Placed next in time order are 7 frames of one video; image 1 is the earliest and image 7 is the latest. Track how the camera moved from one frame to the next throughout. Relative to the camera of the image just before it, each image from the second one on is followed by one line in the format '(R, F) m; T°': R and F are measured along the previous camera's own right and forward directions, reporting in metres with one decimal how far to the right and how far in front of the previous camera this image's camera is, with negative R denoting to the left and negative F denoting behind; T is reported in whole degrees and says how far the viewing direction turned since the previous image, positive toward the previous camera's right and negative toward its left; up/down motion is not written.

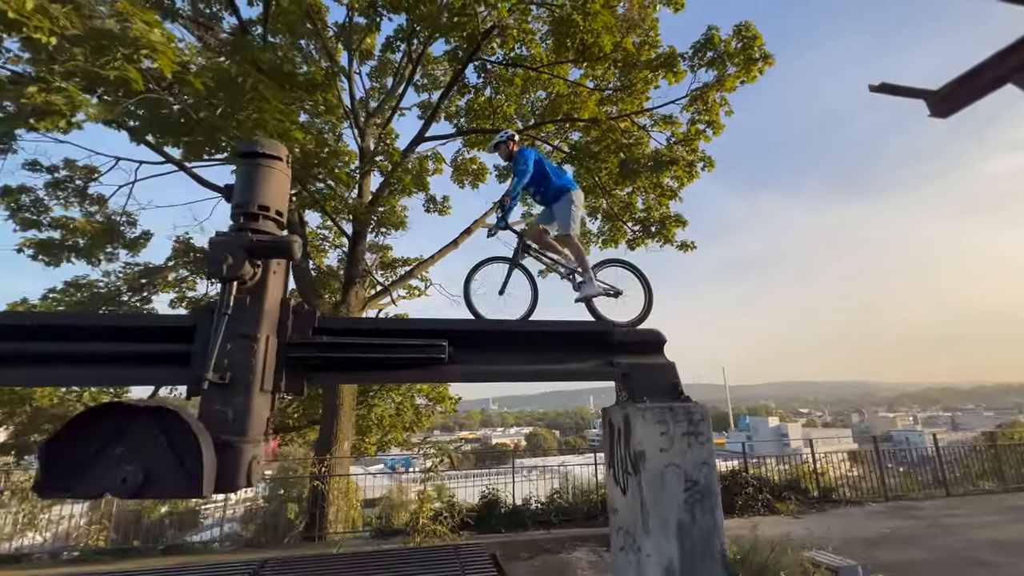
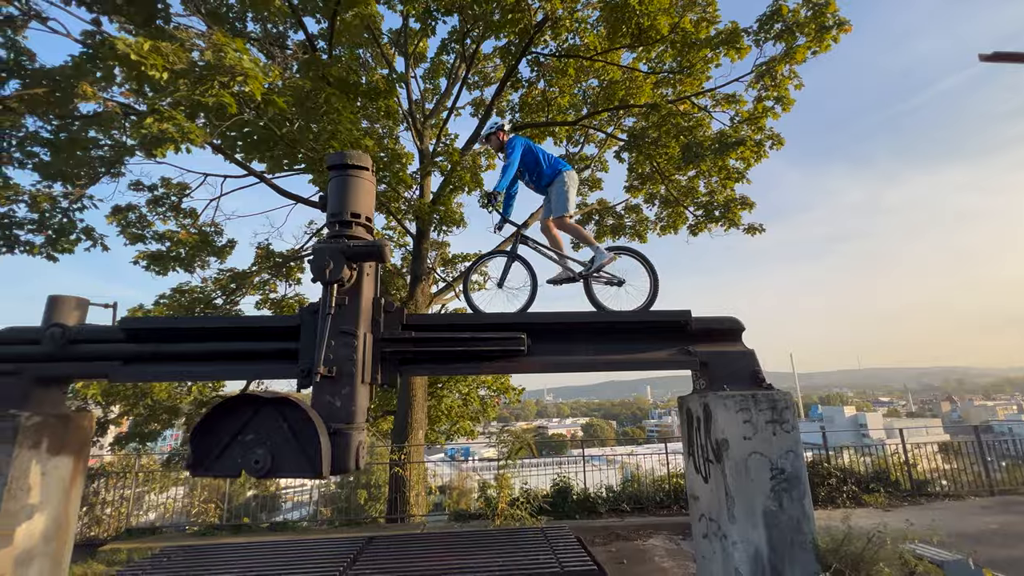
(-0.2, -0.2) m; -7°
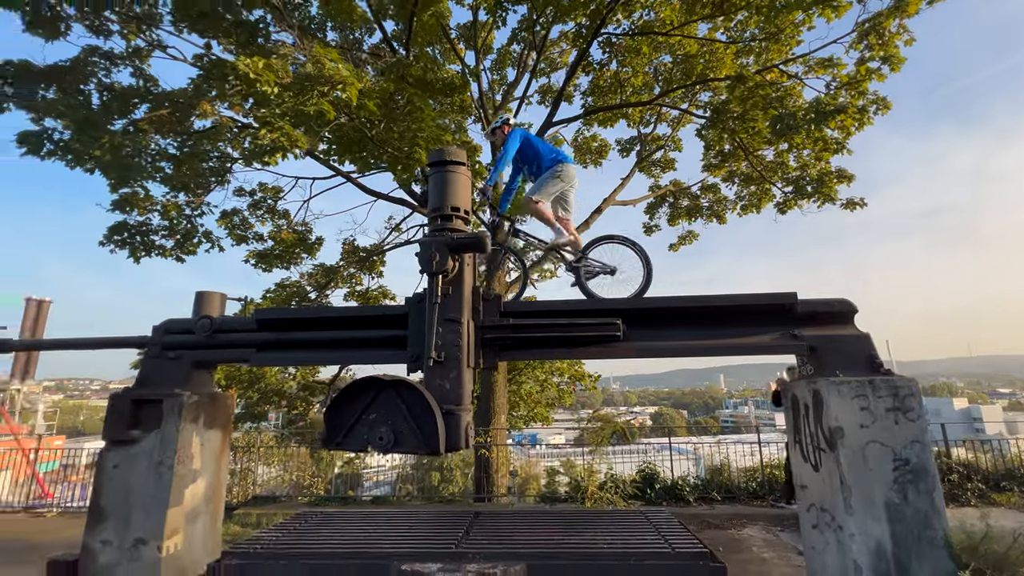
(-0.3, -0.1) m; -8°
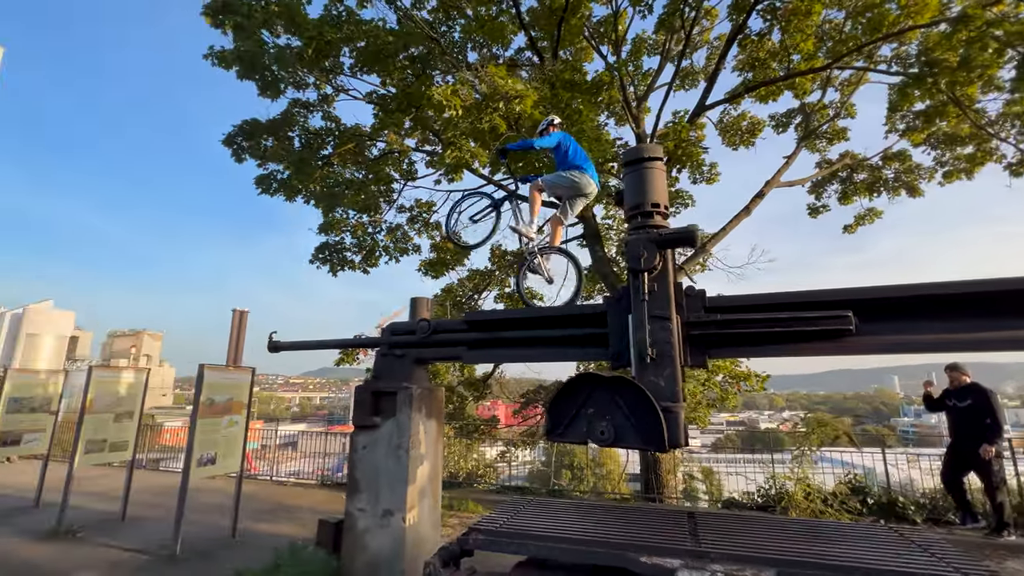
(-0.8, -0.2) m; -15°
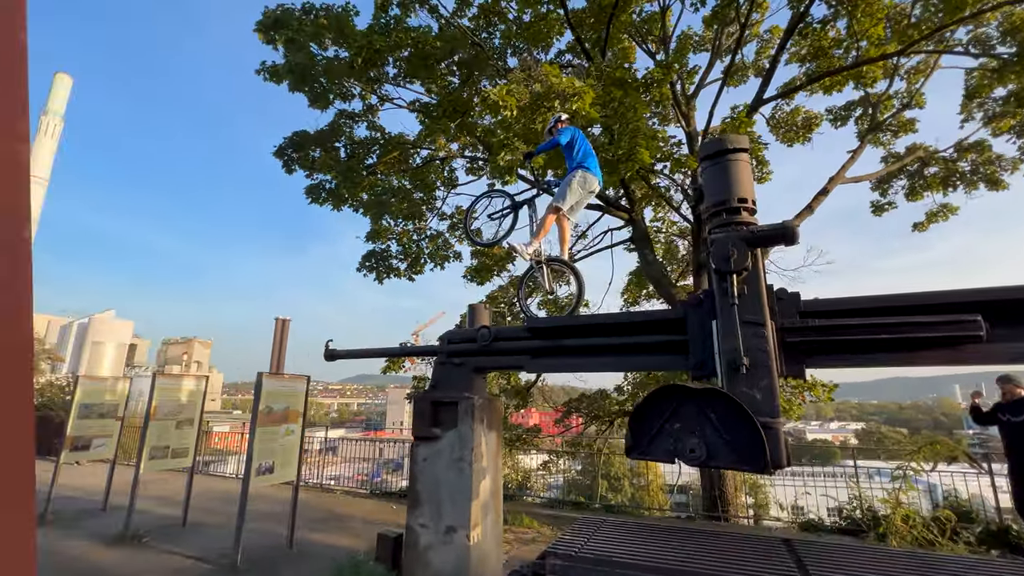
(-0.4, +0.2) m; -4°
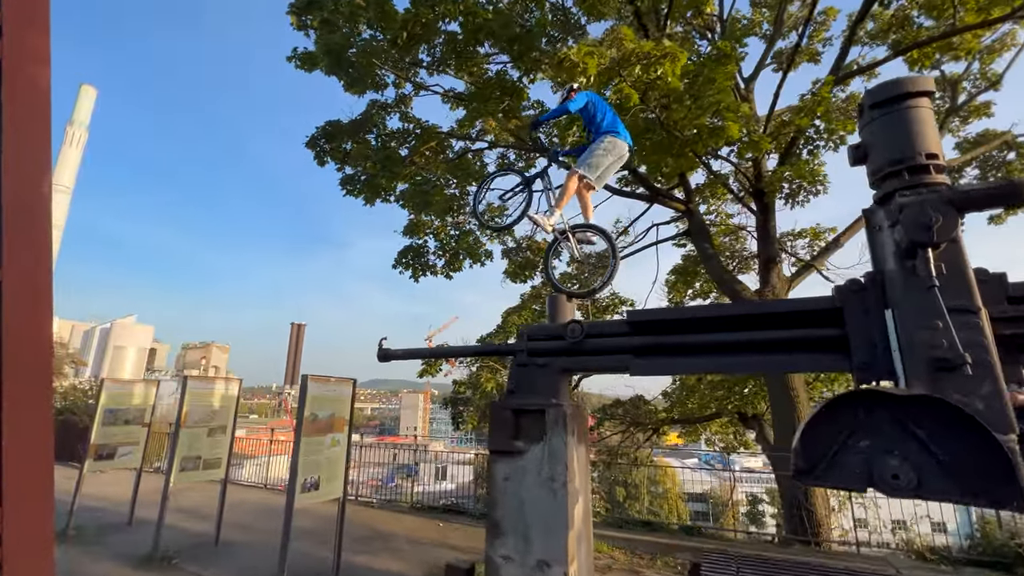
(-0.8, +0.8) m; -2°
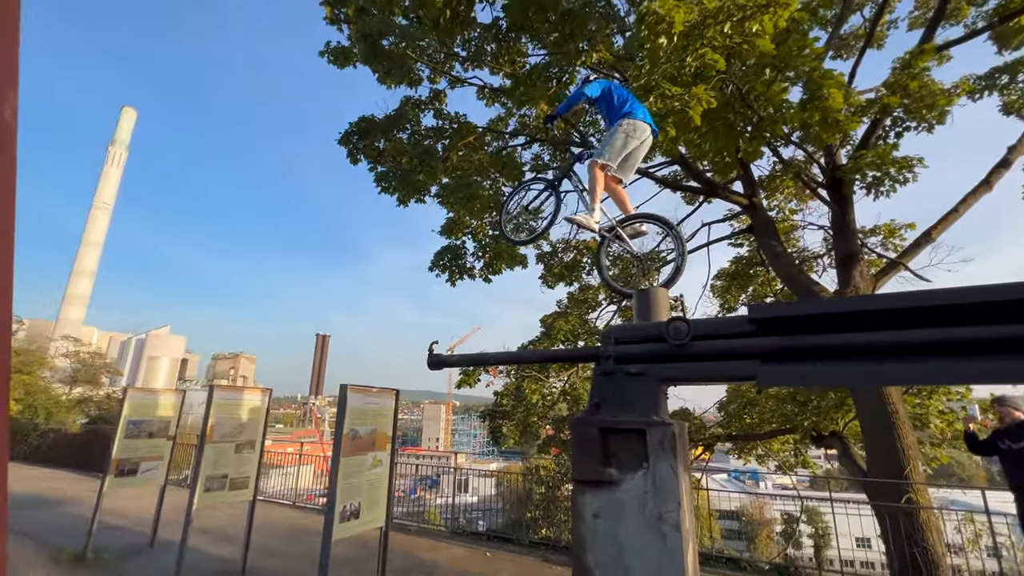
(-0.5, +0.8) m; -3°
